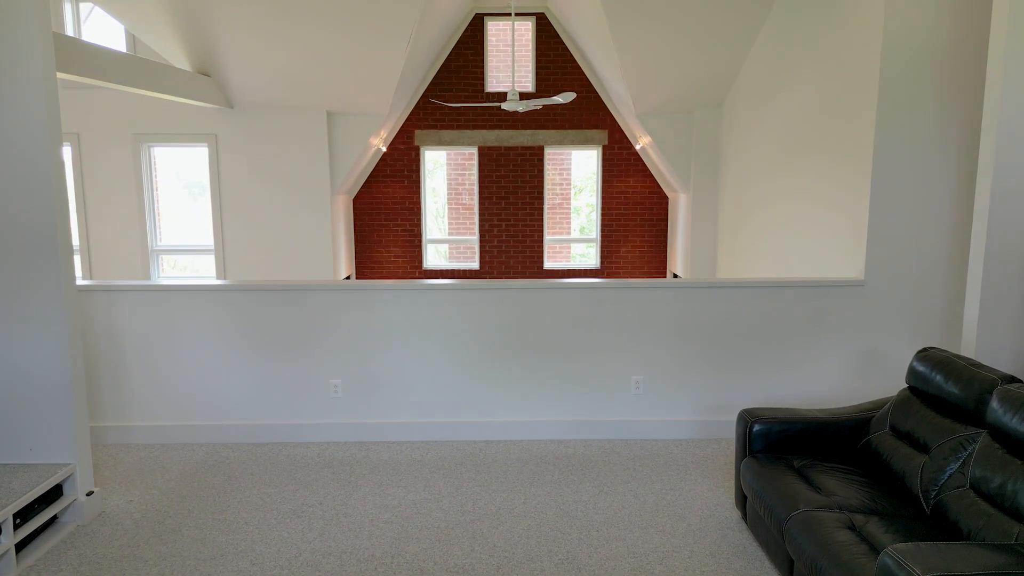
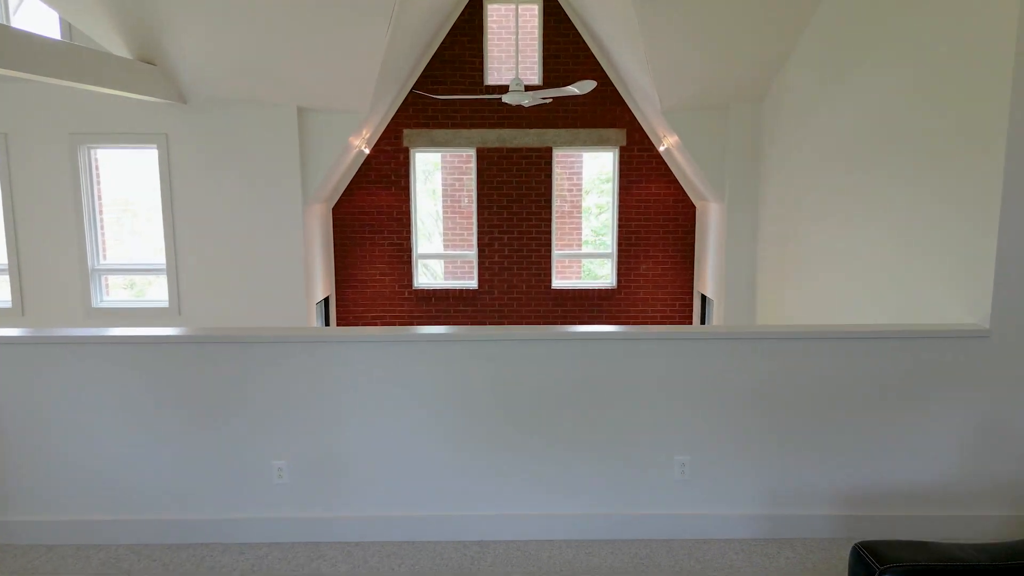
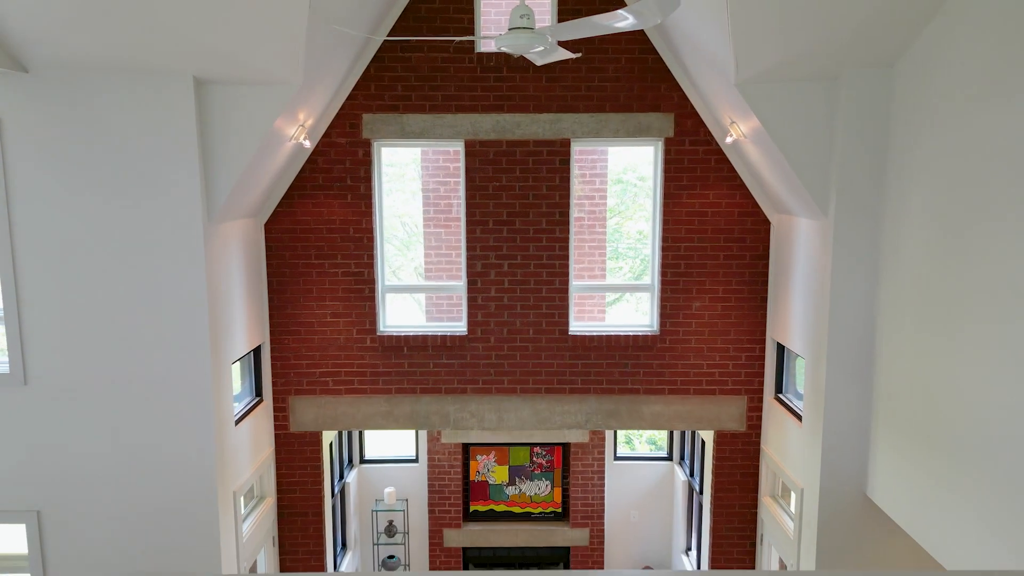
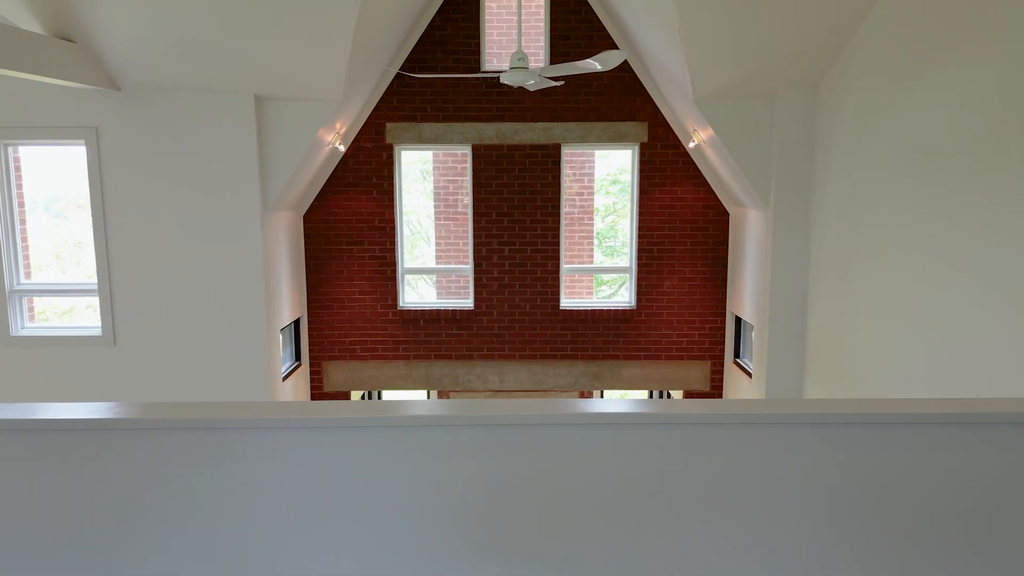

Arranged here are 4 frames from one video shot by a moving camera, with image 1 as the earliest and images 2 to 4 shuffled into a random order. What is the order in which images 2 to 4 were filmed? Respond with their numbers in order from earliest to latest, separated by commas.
2, 4, 3
